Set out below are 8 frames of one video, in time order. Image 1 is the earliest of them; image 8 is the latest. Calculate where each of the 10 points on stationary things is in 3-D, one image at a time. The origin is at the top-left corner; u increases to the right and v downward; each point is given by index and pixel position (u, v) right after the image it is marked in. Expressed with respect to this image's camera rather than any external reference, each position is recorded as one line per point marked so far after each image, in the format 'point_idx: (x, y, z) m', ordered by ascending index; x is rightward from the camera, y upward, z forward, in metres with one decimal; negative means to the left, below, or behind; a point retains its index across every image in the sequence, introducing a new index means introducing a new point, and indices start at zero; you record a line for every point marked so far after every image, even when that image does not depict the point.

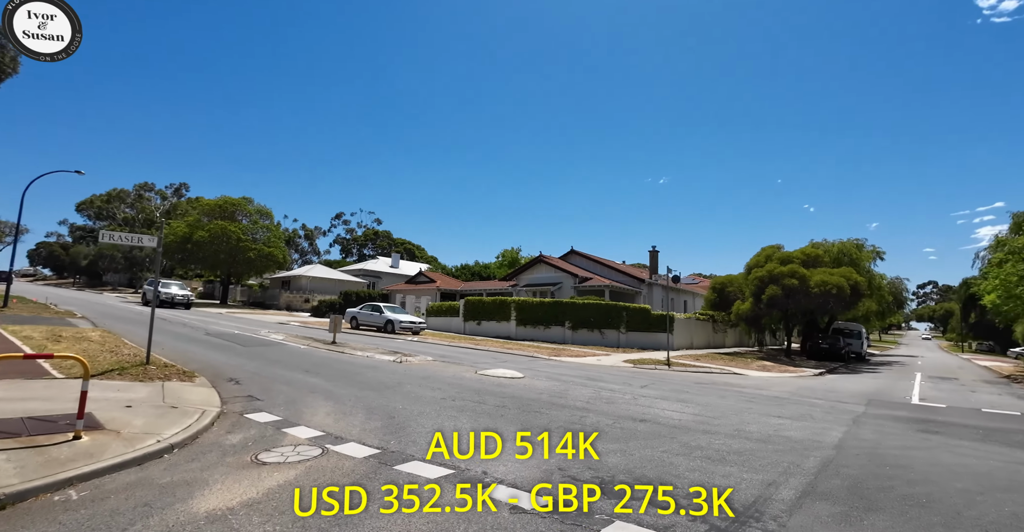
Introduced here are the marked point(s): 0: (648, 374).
0: (+4.0, -3.2, +15.5) m
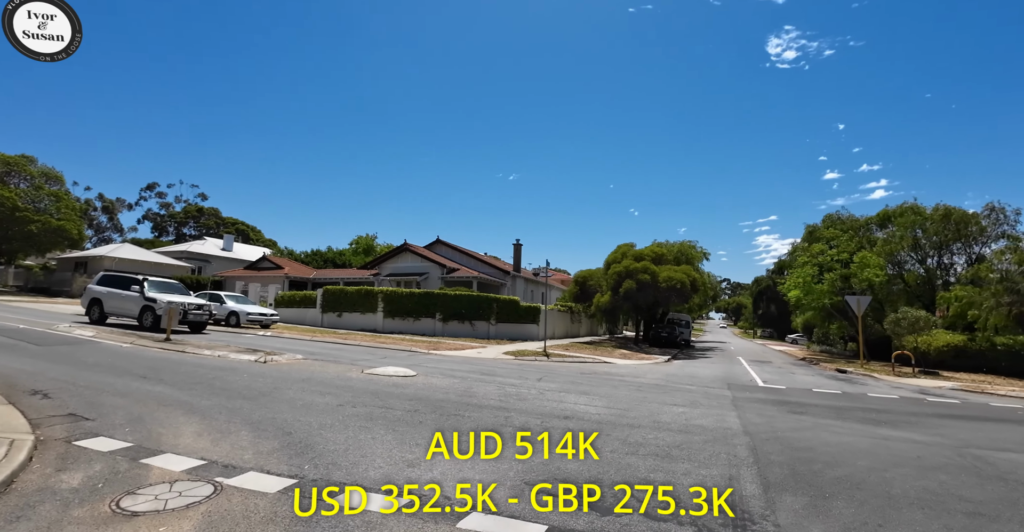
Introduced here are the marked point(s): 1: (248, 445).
0: (+0.7, -3.0, +15.4) m
1: (-3.1, -2.1, +6.1) m
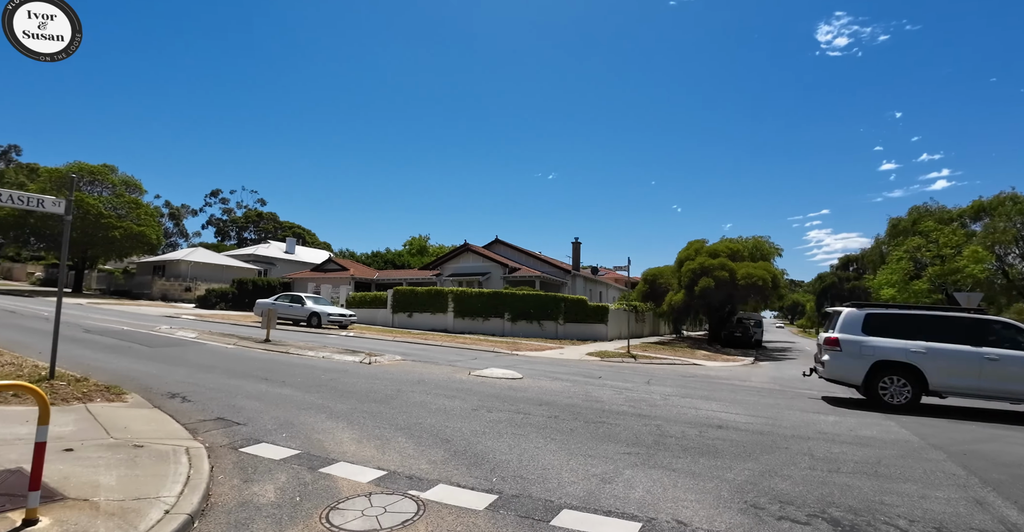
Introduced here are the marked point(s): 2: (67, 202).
0: (+3.4, -2.9, +14.8) m
1: (-1.1, -2.1, +5.7) m
2: (-6.6, +1.0, +7.8) m
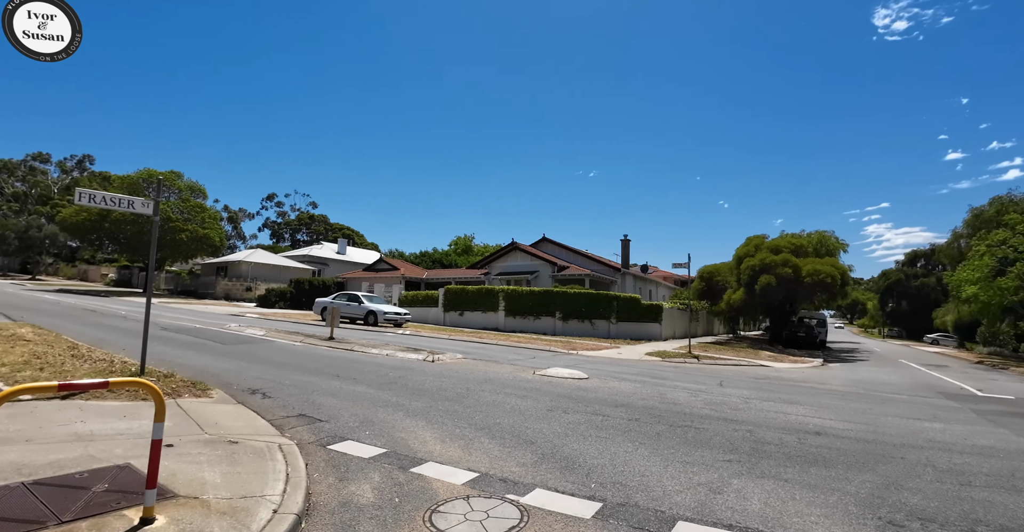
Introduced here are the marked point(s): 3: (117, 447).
0: (+5.1, -2.8, +14.2) m
1: (-0.1, -2.0, +5.6) m
2: (-5.5, +1.0, +8.1) m
3: (-3.5, -1.6, +4.7) m
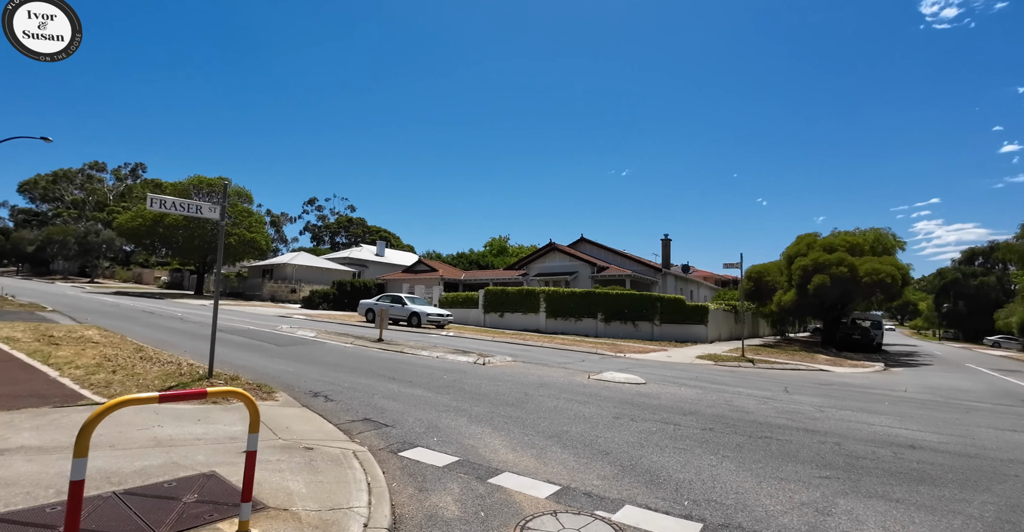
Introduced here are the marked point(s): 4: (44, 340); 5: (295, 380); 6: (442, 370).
0: (+6.4, -2.8, +13.6) m
1: (+0.7, -2.1, +5.3) m
2: (-4.5, +0.9, +8.2) m
3: (-2.8, -1.7, +4.6) m
4: (-9.5, -1.5, +10.5) m
5: (-3.8, -2.0, +9.1) m
6: (-1.5, -2.2, +11.0) m
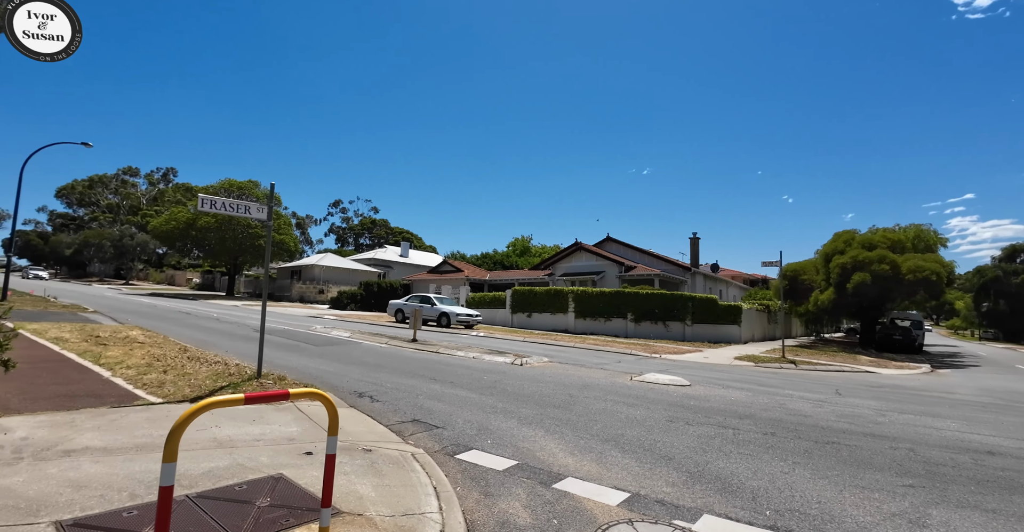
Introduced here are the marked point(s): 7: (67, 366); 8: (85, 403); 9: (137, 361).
0: (+7.3, -2.8, +13.2) m
1: (+1.3, -2.0, +5.1) m
2: (-3.8, +0.9, +8.2) m
3: (-2.2, -1.7, +4.6) m
4: (-8.6, -1.5, +10.7) m
5: (-3.0, -2.0, +9.1) m
6: (-0.6, -2.2, +10.9) m
7: (-6.8, -1.5, +8.0) m
8: (-4.9, -1.6, +6.0) m
9: (-6.1, -1.5, +8.5) m
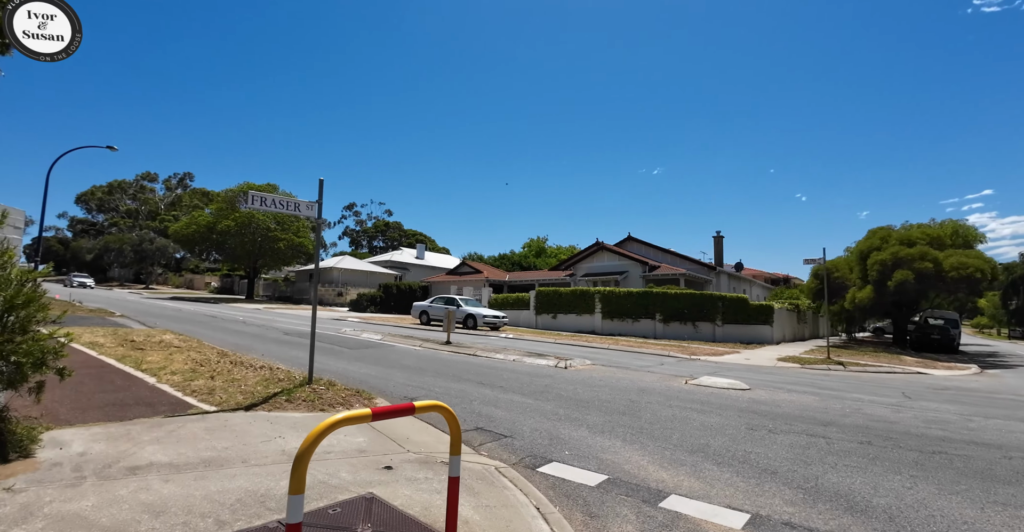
0: (+8.3, -2.7, +12.6) m
1: (+2.2, -2.0, +4.6) m
2: (-3.0, +0.9, +7.8) m
3: (-1.4, -1.6, +4.2) m
4: (-7.7, -1.6, +10.4) m
5: (-2.1, -2.0, +8.7) m
6: (+0.3, -2.2, +10.4) m
7: (-5.9, -1.6, +7.7) m
8: (-4.0, -1.6, +5.6) m
9: (-5.2, -1.6, +8.1) m
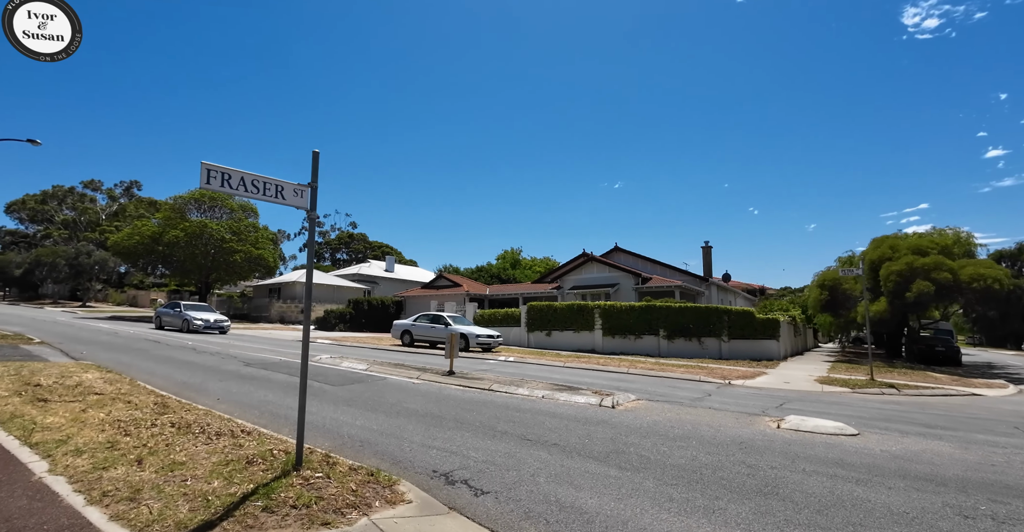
0: (+8.8, -2.9, +10.8) m
1: (+3.2, -2.0, +2.4) m
2: (-2.1, +0.7, +5.3) m
3: (-0.3, -1.7, +1.7) m
4: (-7.0, -1.9, +7.5) m
5: (-1.3, -2.2, +6.2) m
6: (+1.0, -2.4, +8.1) m
7: (-5.1, -1.8, +4.9) m
8: (-3.0, -1.7, +3.0) m
9: (-4.4, -1.8, +5.4) m
